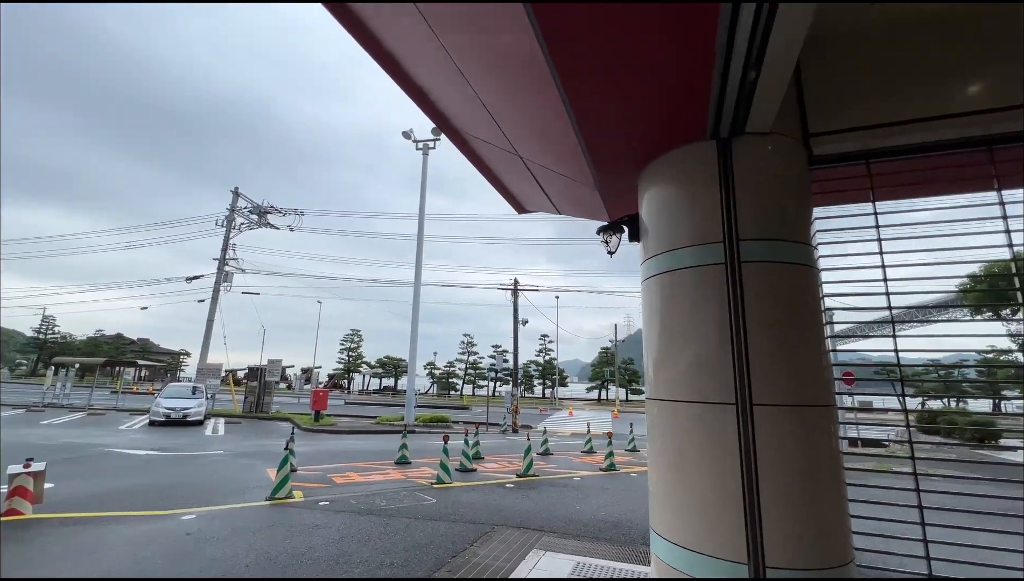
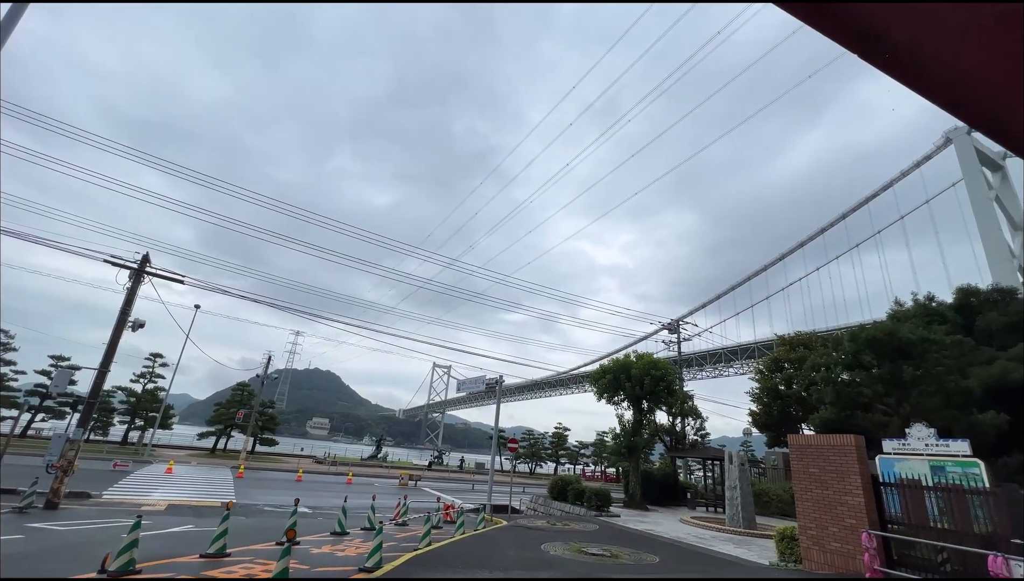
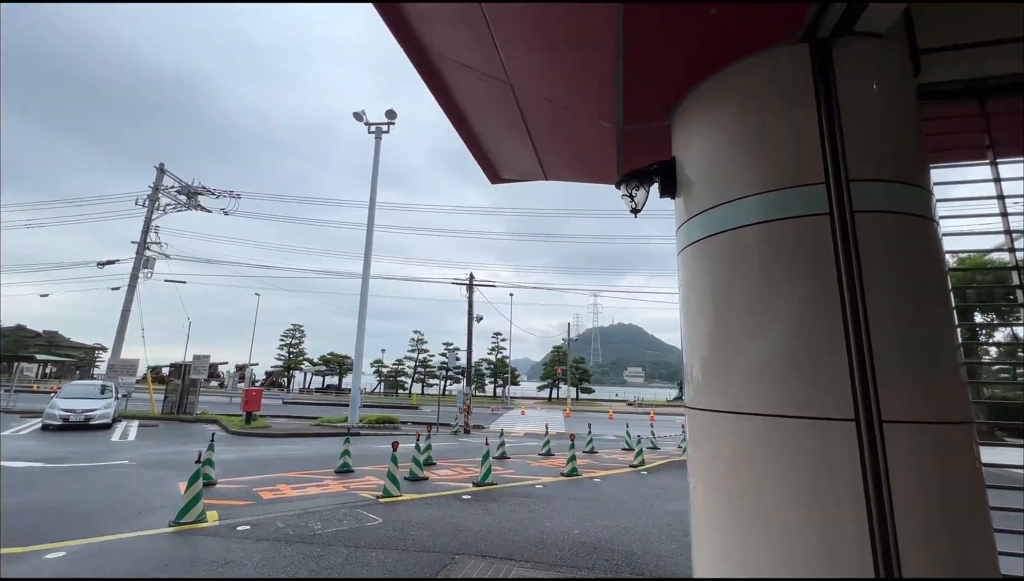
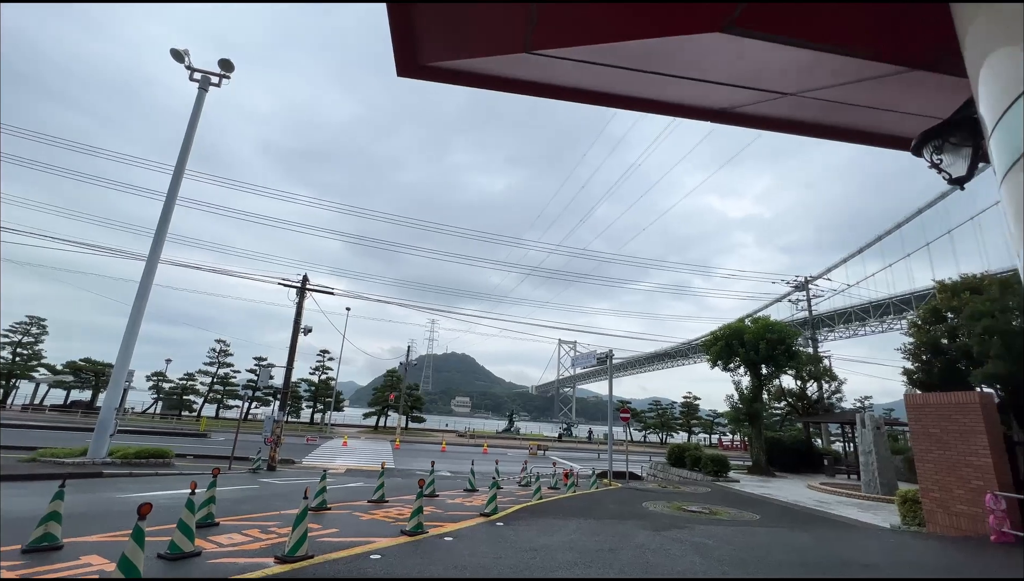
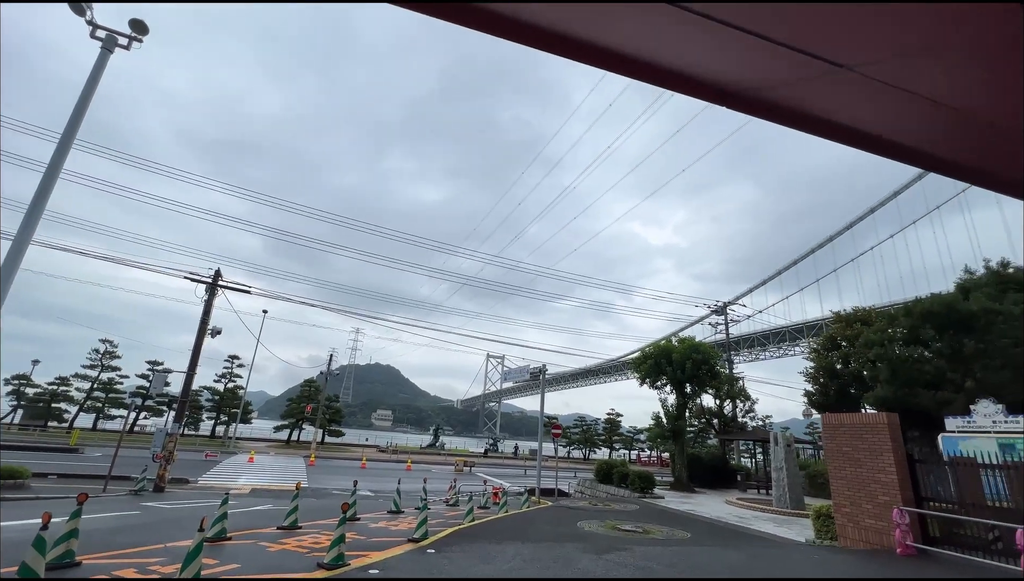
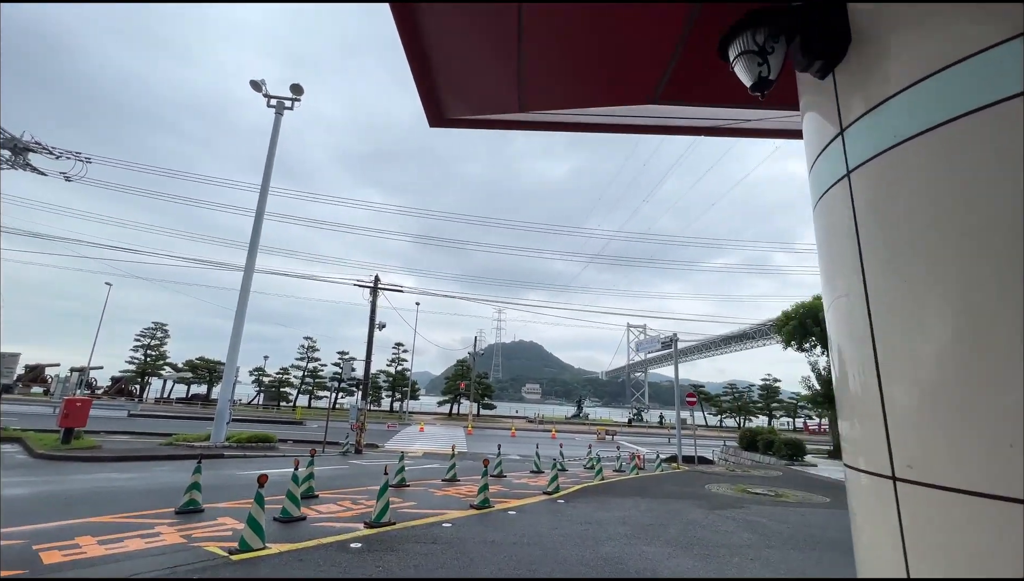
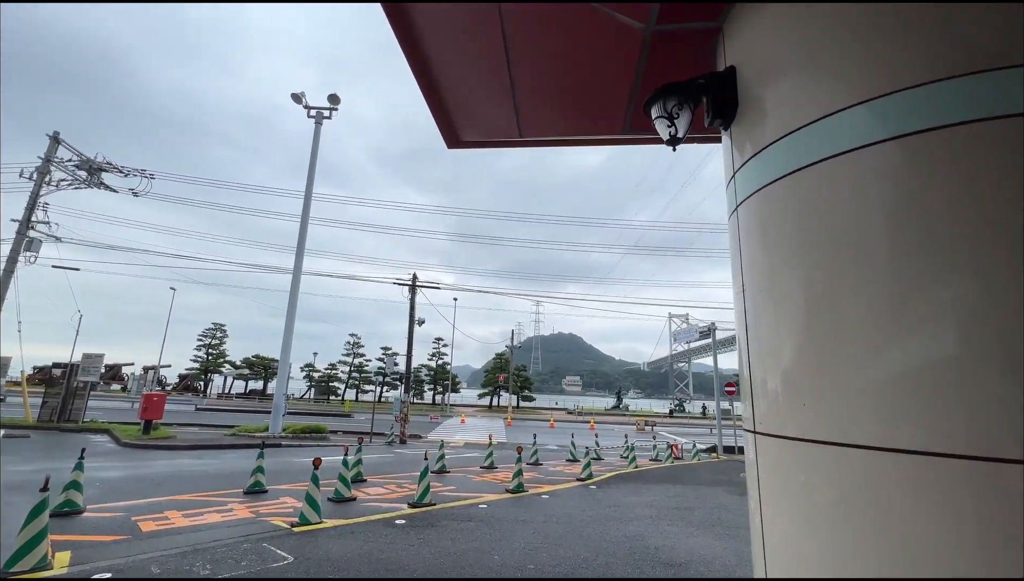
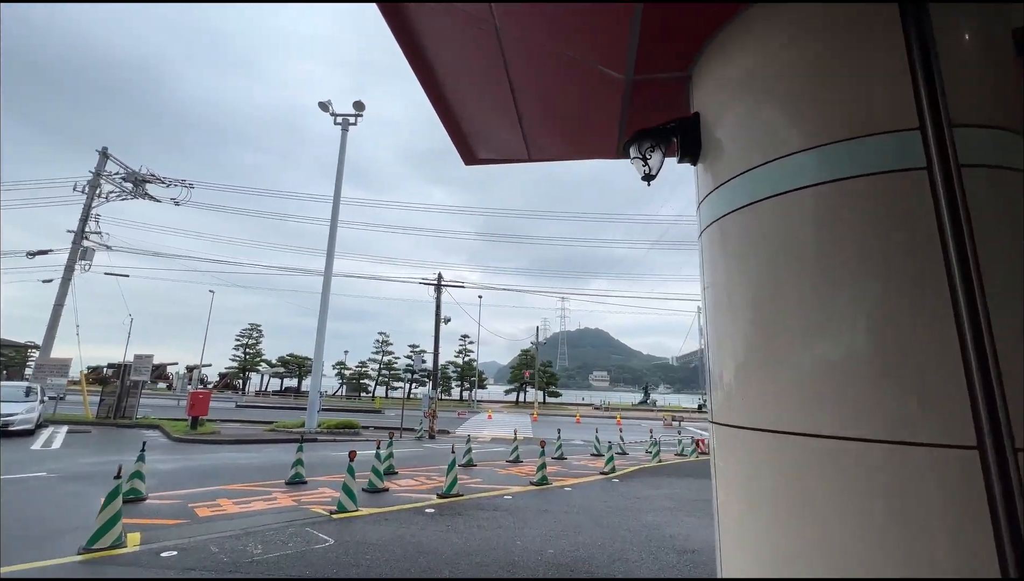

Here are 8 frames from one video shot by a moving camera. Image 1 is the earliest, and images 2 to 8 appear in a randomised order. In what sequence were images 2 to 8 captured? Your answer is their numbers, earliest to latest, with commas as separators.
3, 8, 7, 6, 4, 5, 2
